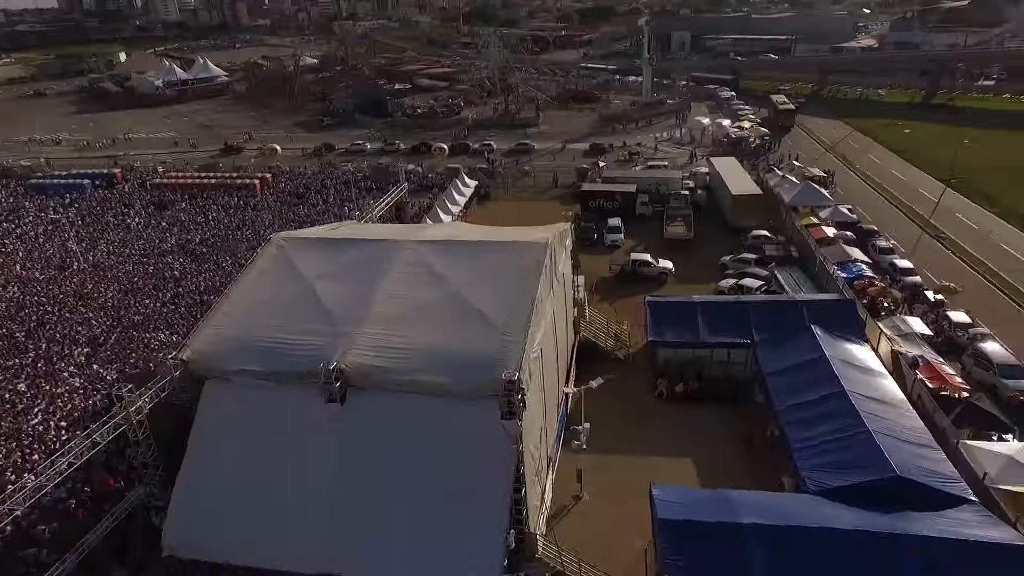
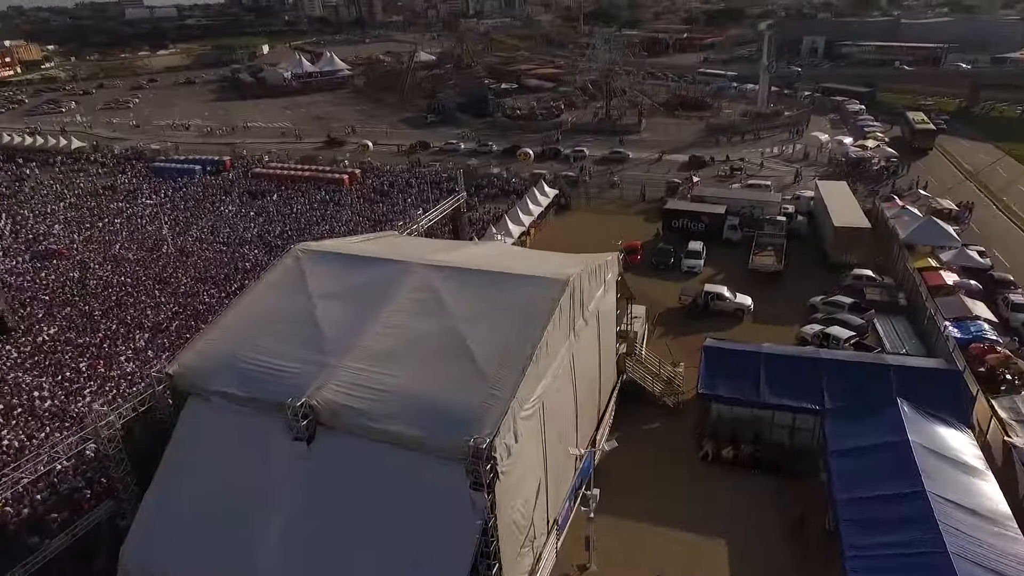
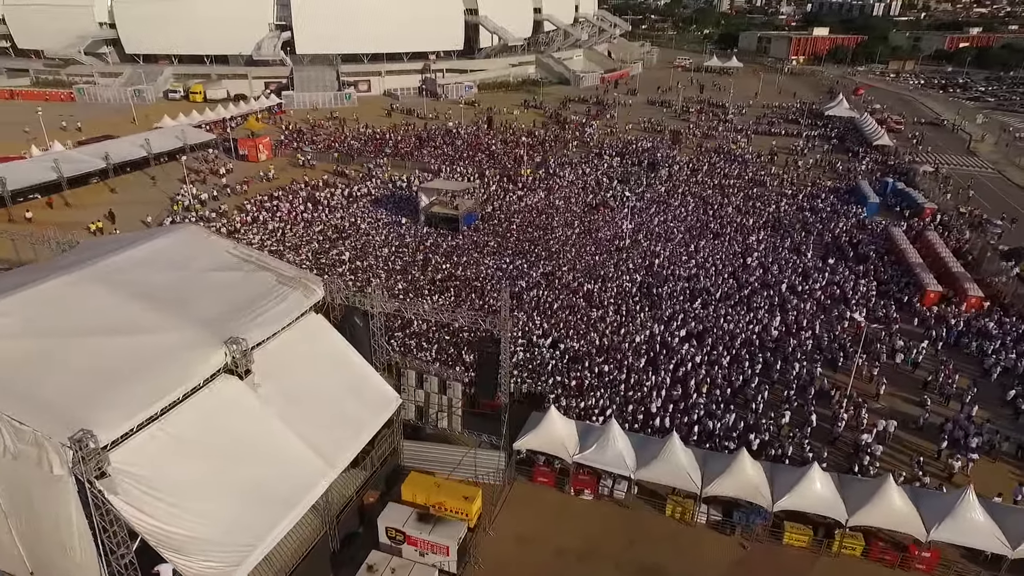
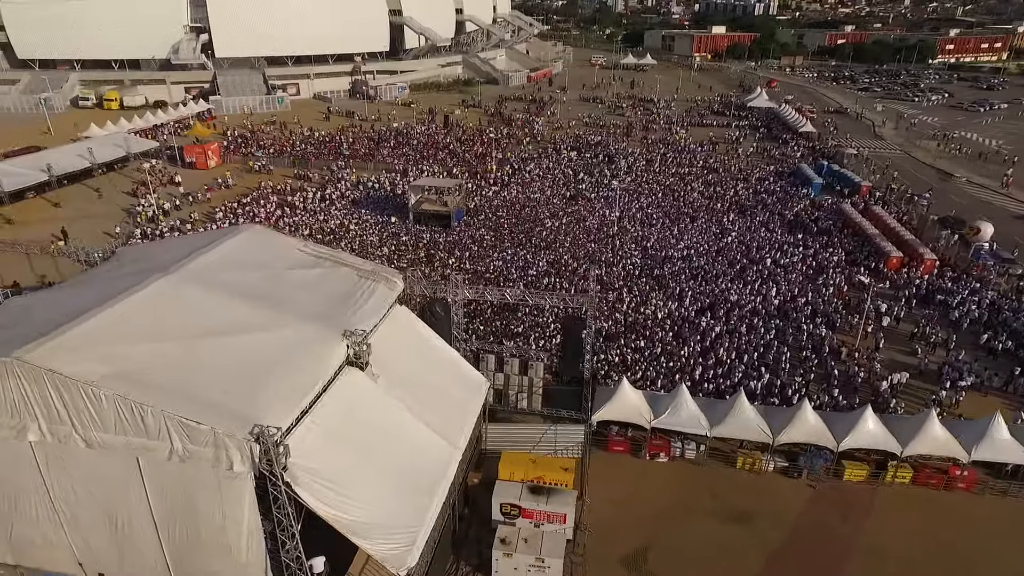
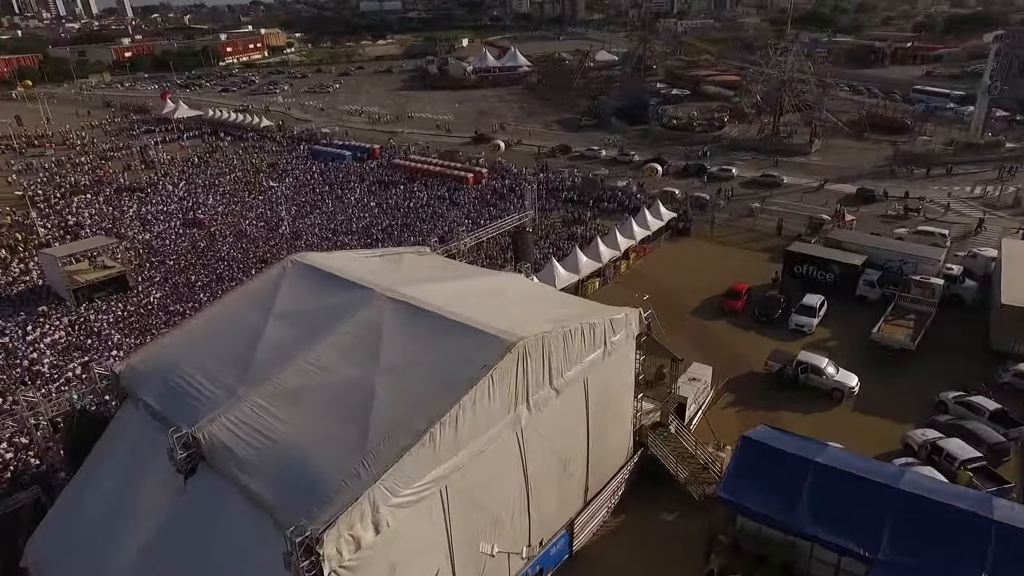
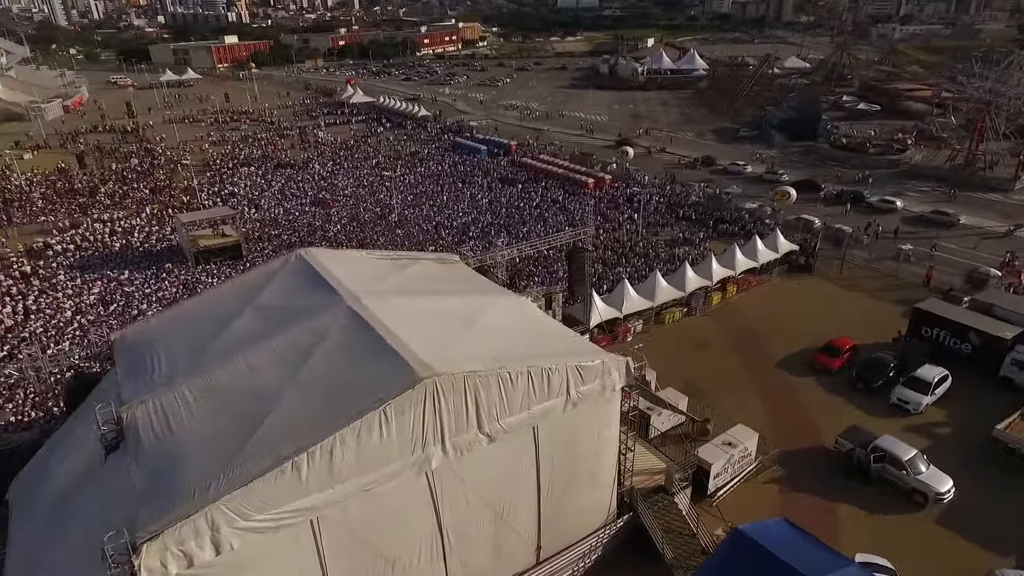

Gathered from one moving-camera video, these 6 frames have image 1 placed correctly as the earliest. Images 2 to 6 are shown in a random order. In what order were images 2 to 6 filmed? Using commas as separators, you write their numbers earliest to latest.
2, 5, 6, 4, 3
